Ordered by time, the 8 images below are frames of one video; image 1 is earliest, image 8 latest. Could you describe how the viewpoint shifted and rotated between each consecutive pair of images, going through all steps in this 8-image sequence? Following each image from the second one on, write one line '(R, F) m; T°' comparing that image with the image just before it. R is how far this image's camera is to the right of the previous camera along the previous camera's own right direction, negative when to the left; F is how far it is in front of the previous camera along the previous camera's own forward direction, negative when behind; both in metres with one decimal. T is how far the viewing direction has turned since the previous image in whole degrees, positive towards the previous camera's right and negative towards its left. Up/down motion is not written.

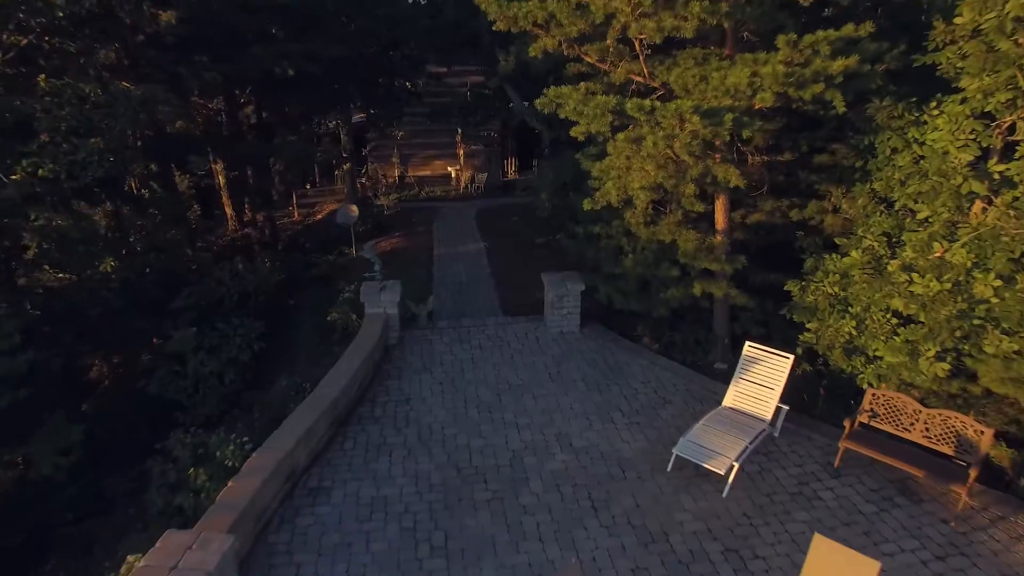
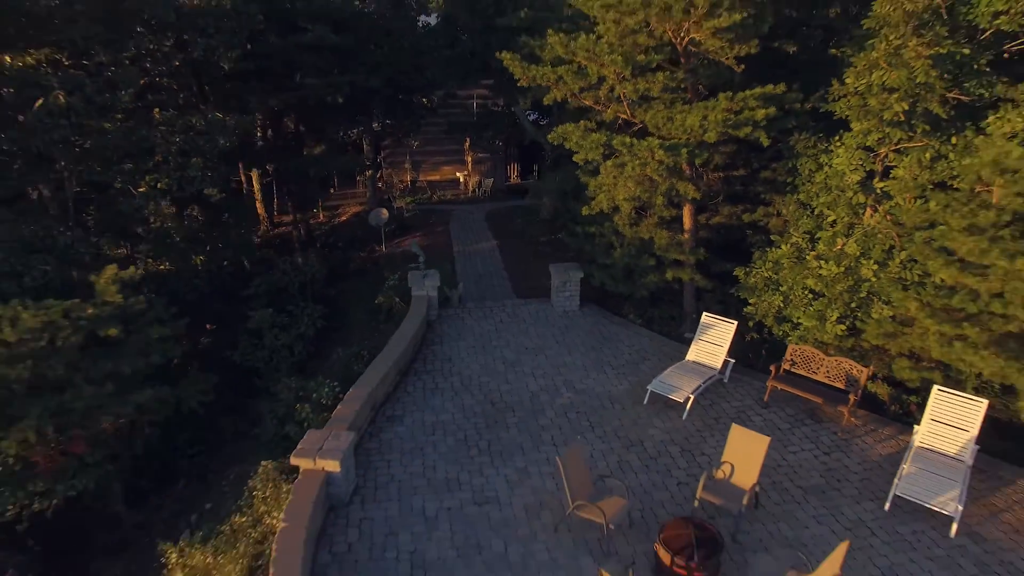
(-0.2, -1.5) m; 0°
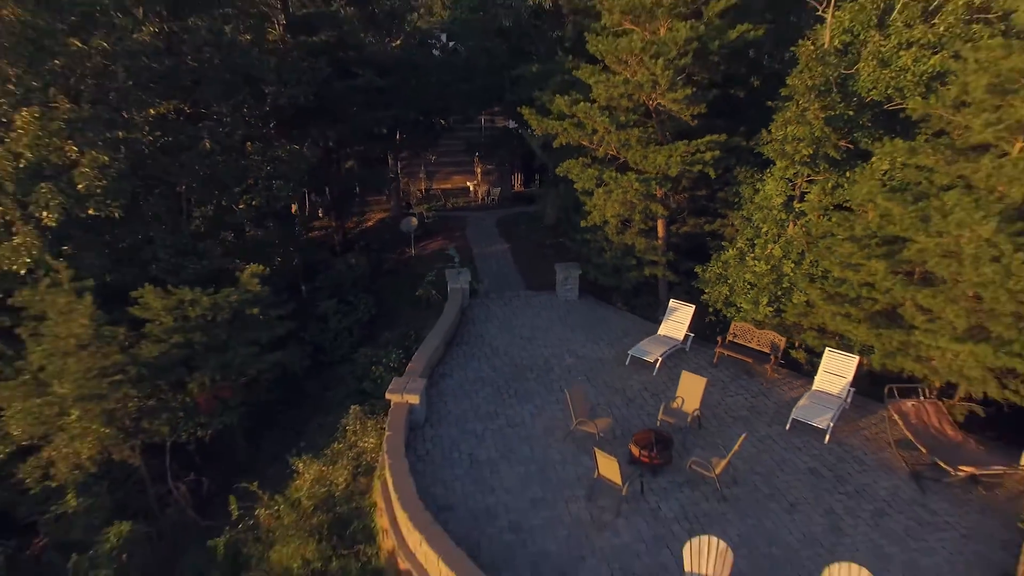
(-0.3, -2.0) m; 0°
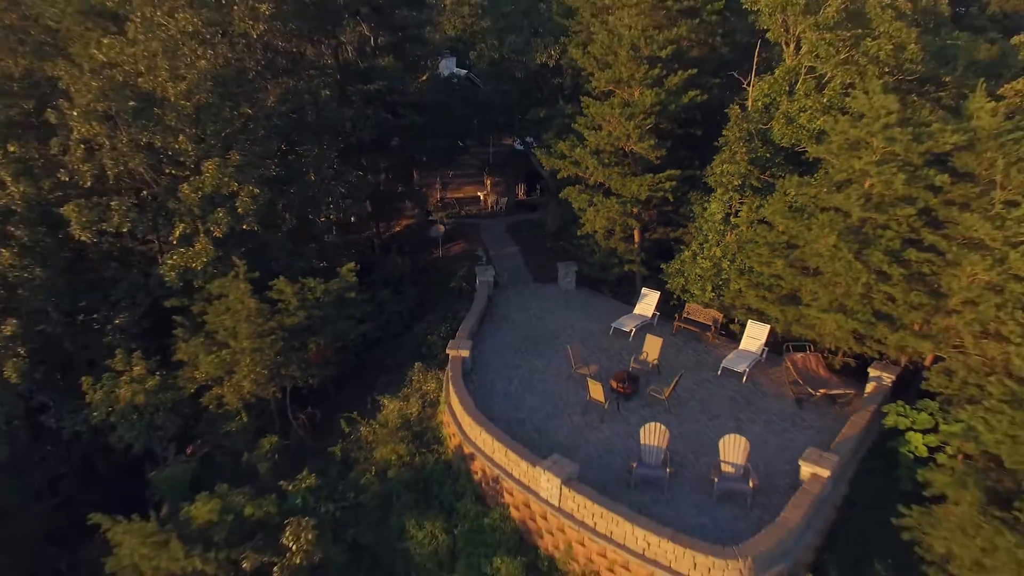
(-0.3, -2.9) m; 0°
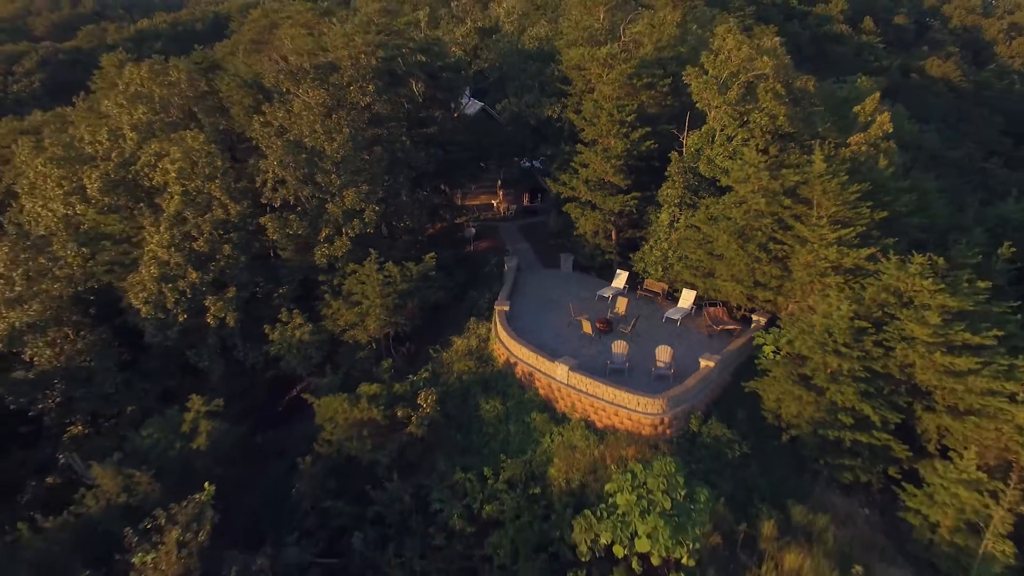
(-0.7, -5.4) m; +1°
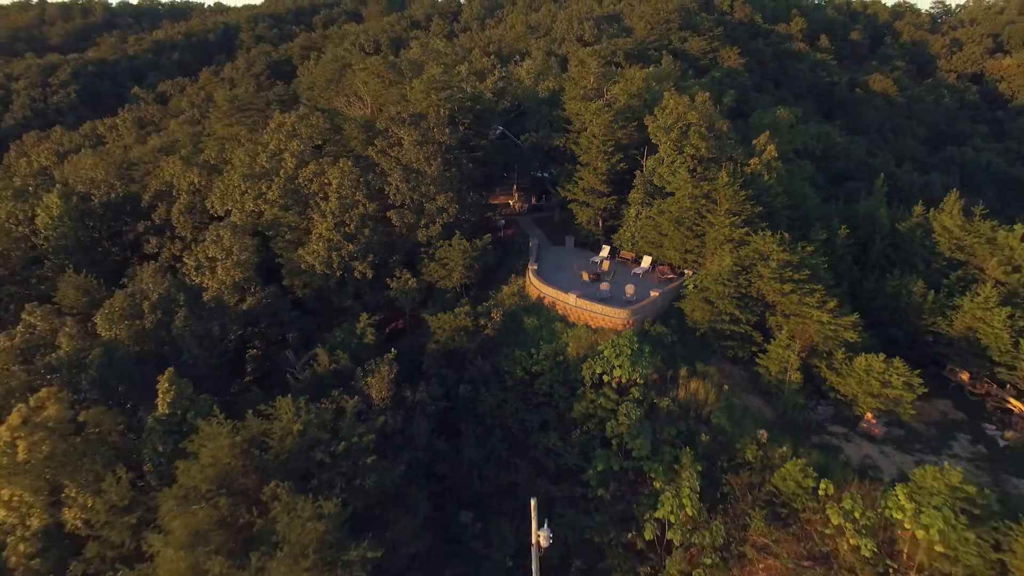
(-1.5, -8.9) m; +1°
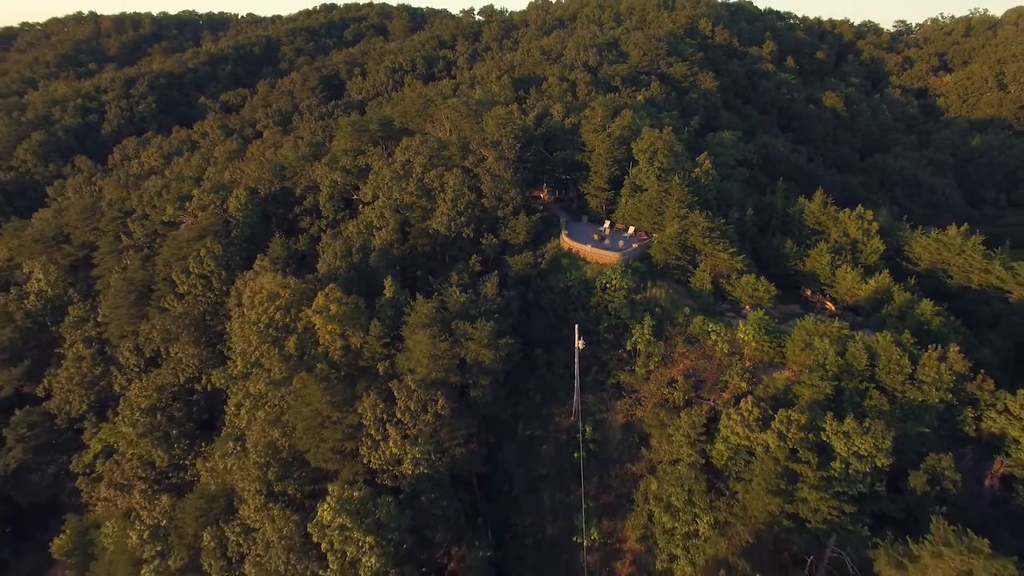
(-2.6, -16.0) m; 0°
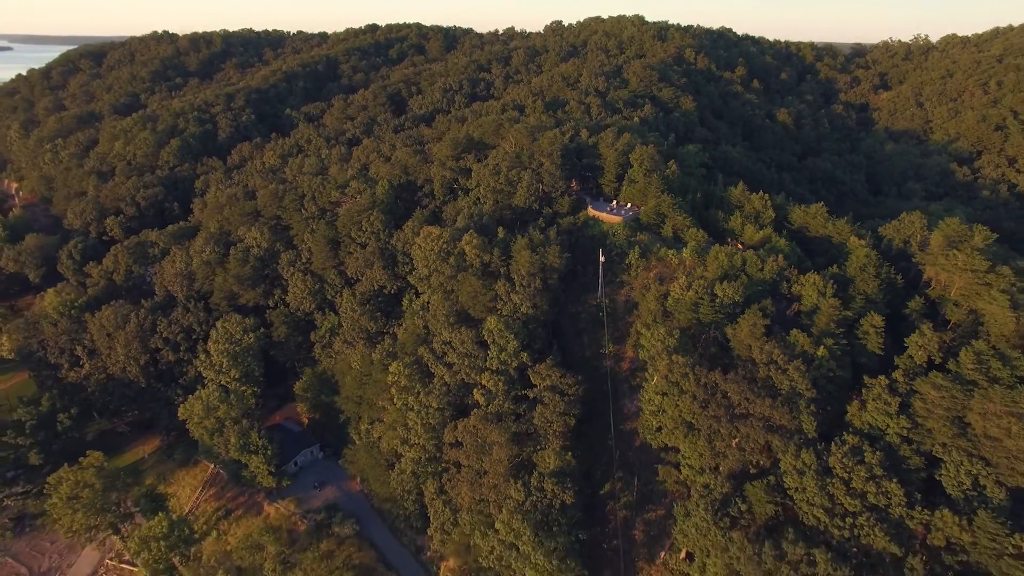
(-4.8, -27.6) m; 0°
